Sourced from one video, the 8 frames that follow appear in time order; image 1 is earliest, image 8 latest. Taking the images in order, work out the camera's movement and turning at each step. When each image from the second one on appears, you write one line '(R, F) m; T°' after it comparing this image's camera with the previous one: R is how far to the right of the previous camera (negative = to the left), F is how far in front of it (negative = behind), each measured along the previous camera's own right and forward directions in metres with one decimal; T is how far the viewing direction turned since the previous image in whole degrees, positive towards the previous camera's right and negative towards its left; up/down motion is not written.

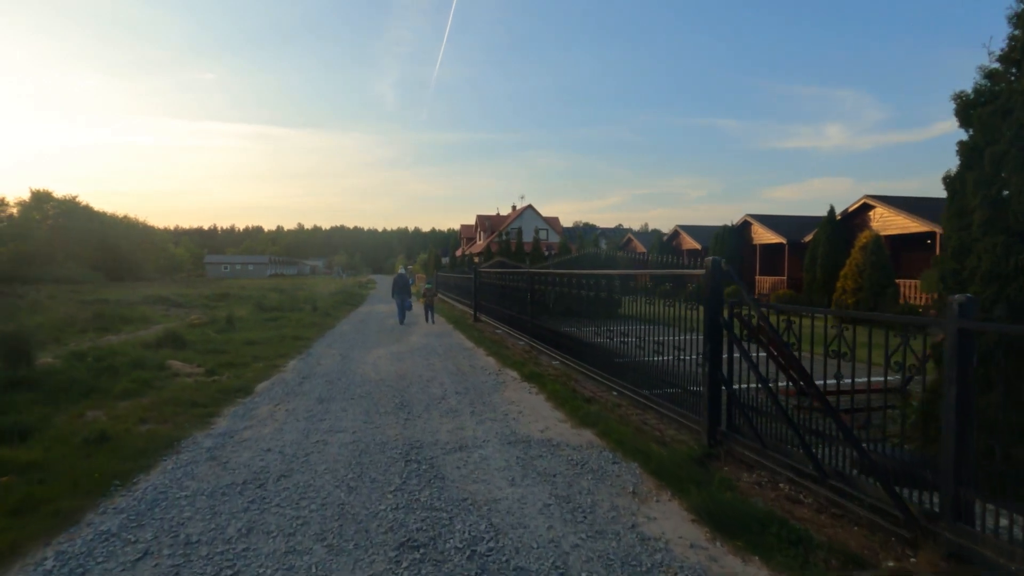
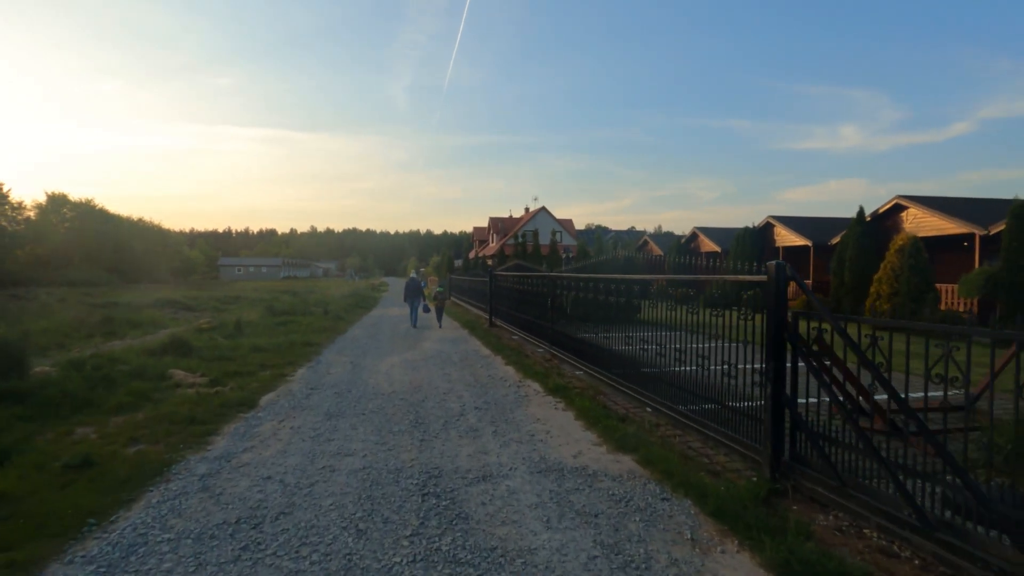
(-0.2, +0.7) m; -1°
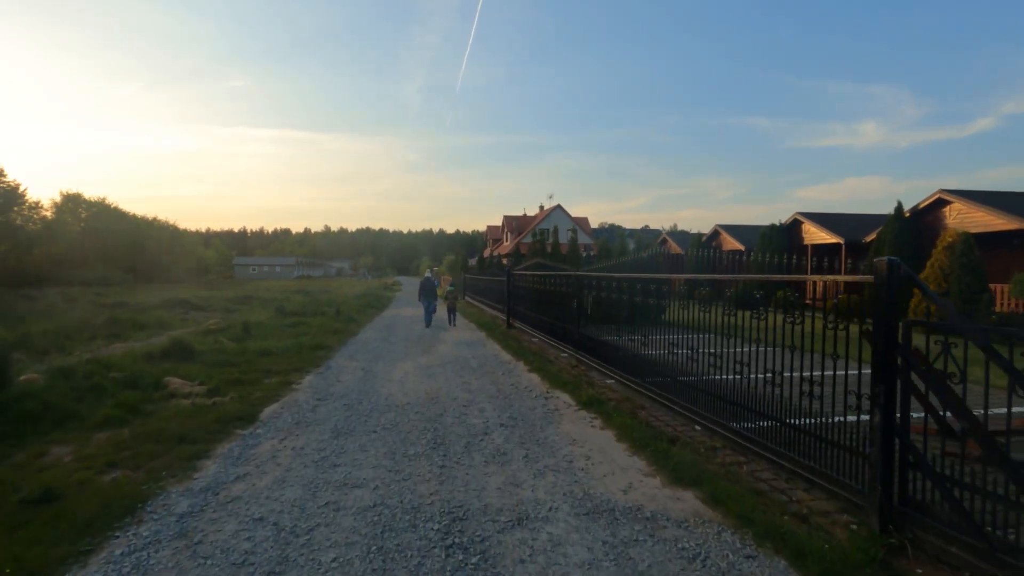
(-0.2, +0.9) m; -1°
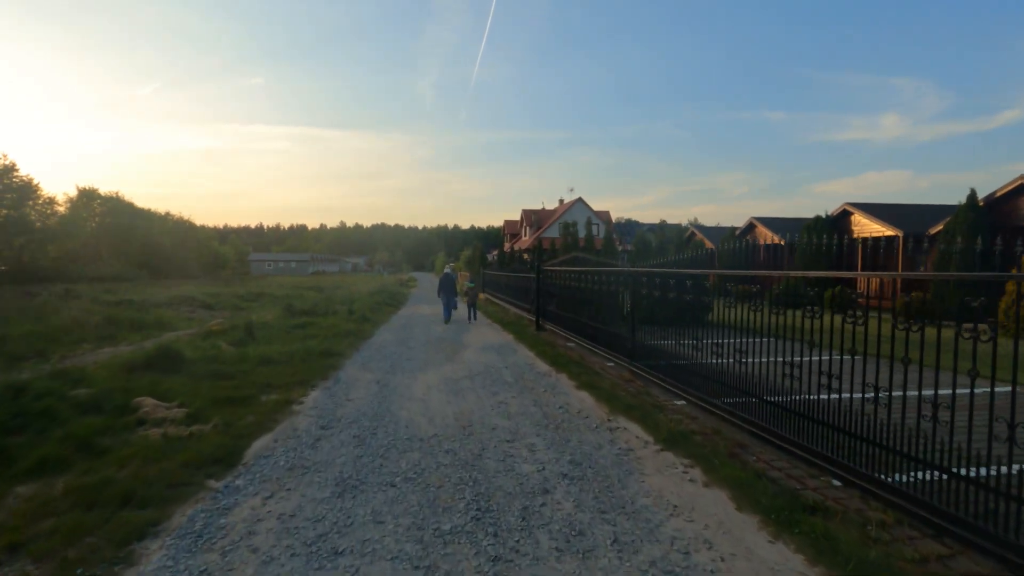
(-0.5, +1.8) m; -2°
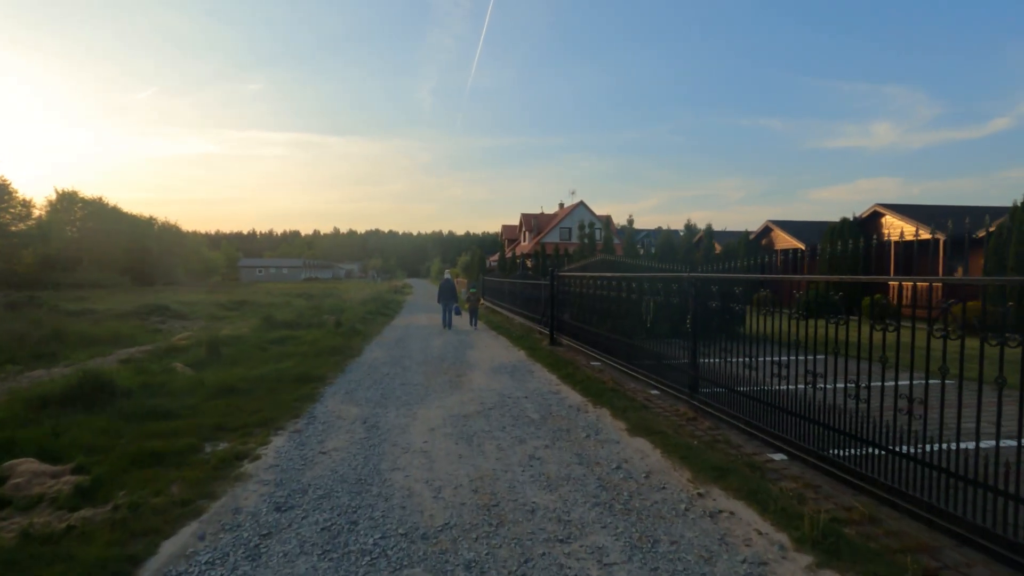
(-0.5, +2.2) m; +1°
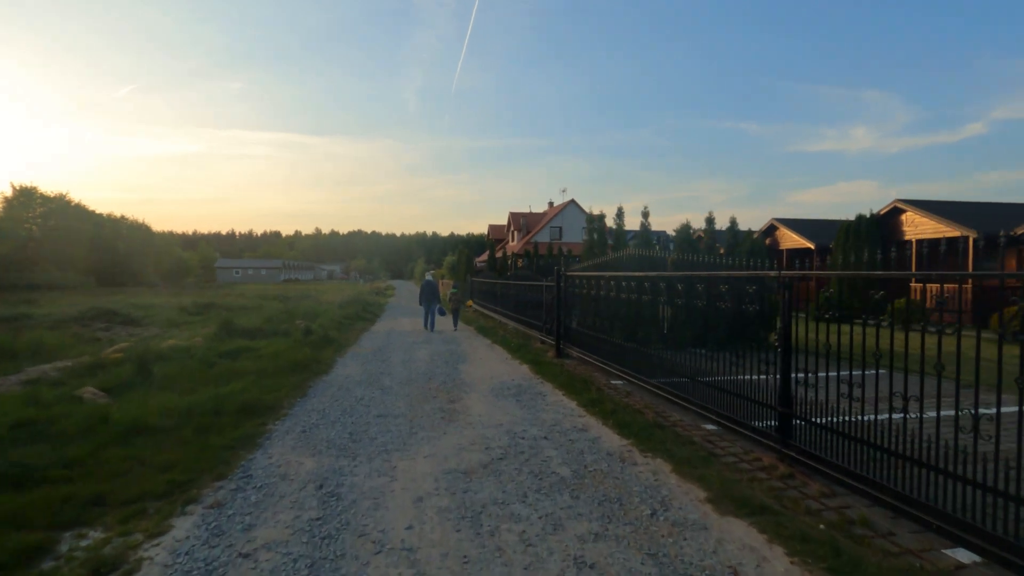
(-0.4, +2.2) m; +2°
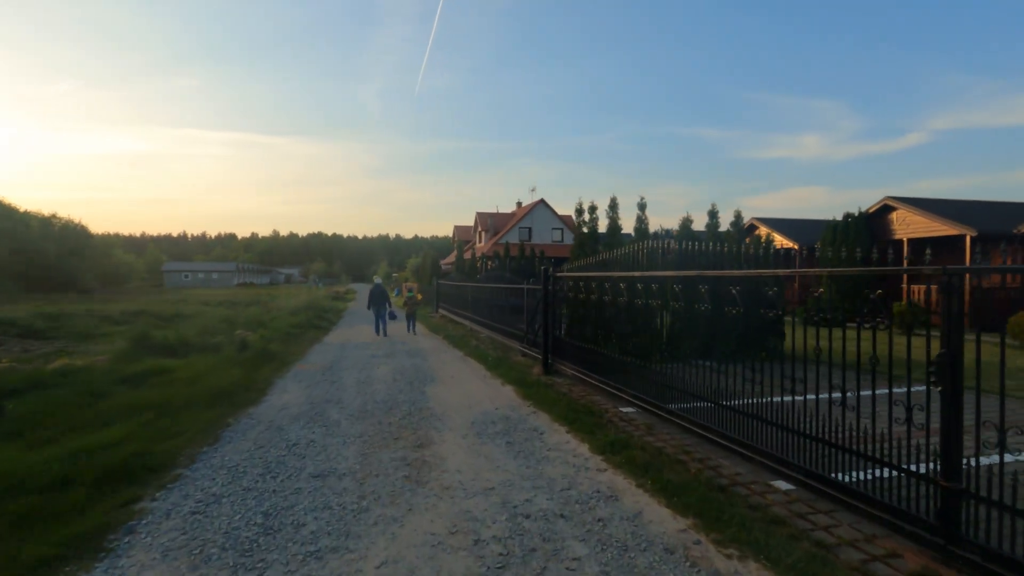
(-0.3, +2.2) m; +4°
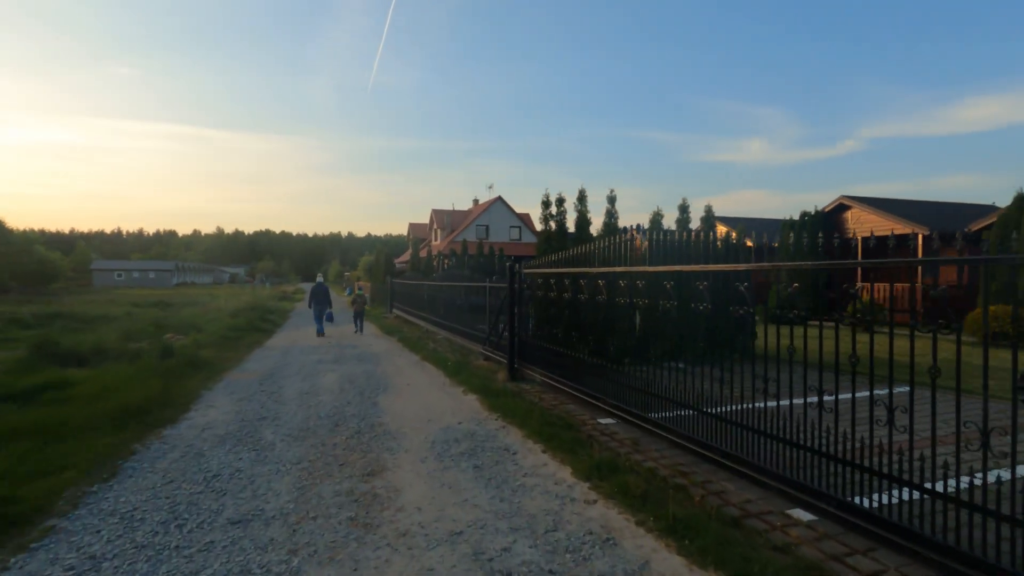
(-0.1, +1.0) m; +5°
